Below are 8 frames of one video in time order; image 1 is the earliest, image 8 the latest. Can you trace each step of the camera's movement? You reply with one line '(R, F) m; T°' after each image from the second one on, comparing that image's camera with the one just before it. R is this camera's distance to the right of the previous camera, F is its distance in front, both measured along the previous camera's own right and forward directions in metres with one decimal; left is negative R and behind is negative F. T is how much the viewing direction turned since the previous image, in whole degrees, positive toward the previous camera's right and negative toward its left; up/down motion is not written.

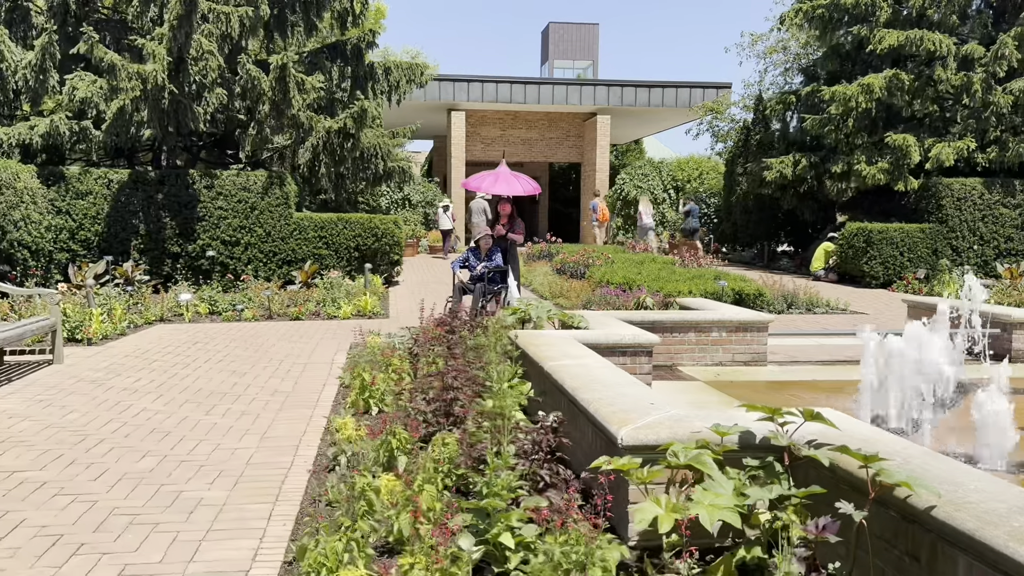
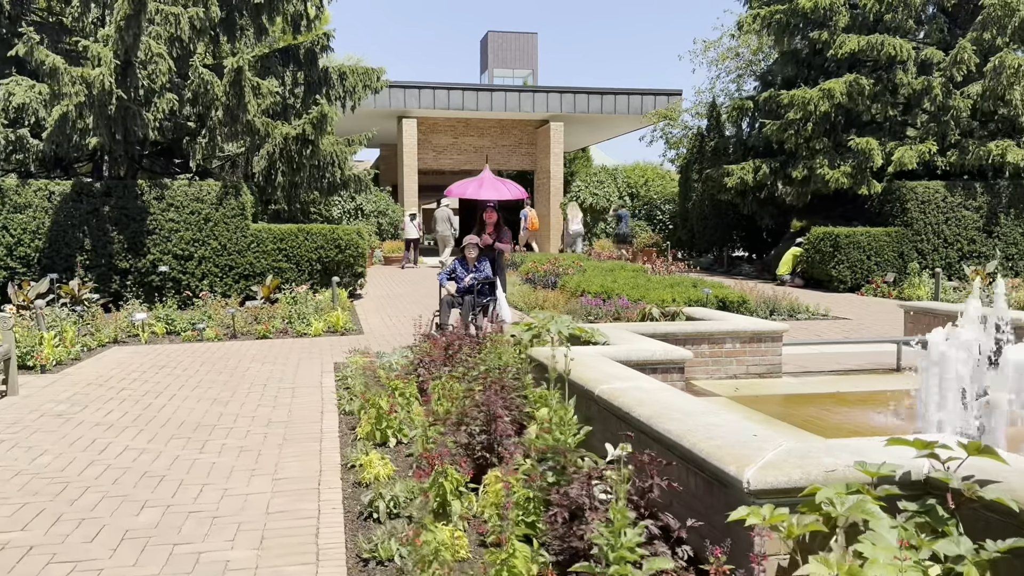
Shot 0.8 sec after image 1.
(-0.5, +0.5) m; +4°
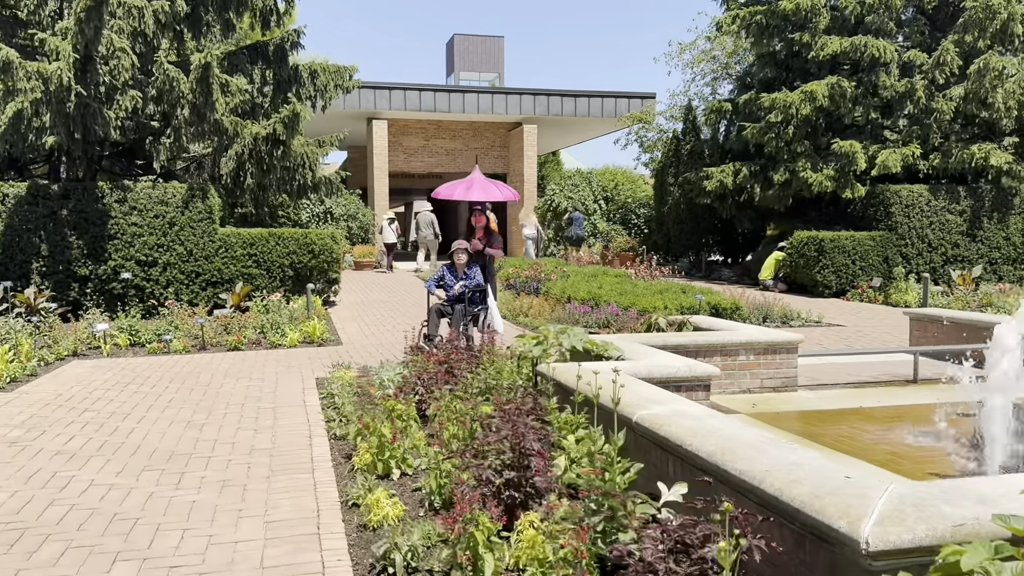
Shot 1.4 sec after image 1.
(-0.3, +0.5) m; +2°
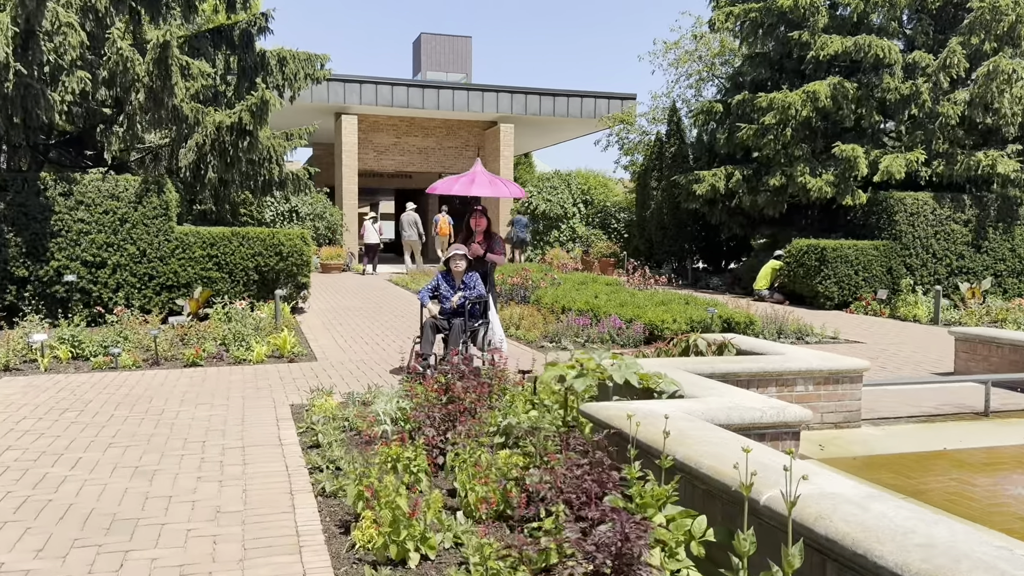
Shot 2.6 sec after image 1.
(-0.4, +1.1) m; +3°
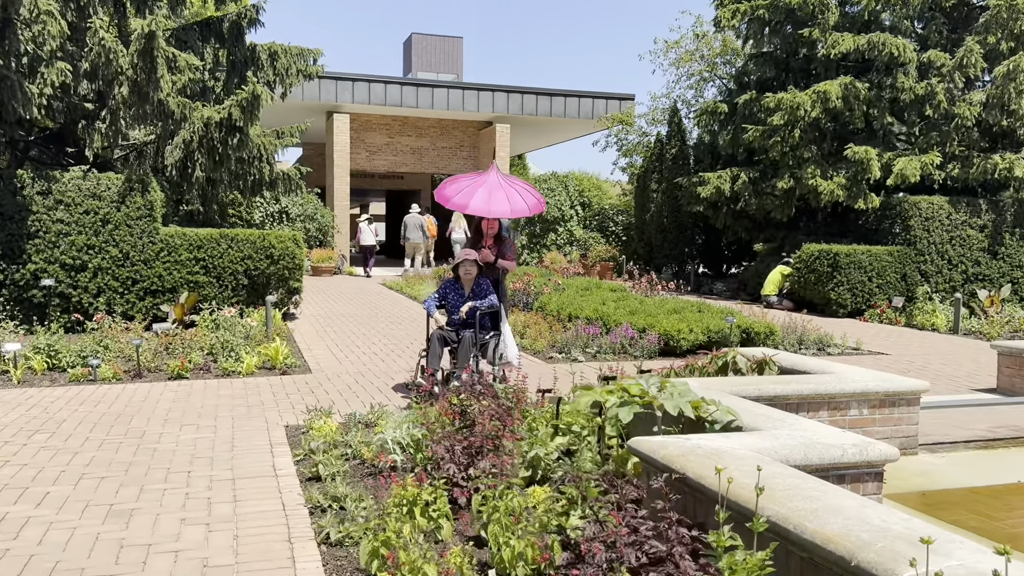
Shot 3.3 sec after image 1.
(-0.2, +0.6) m; +1°
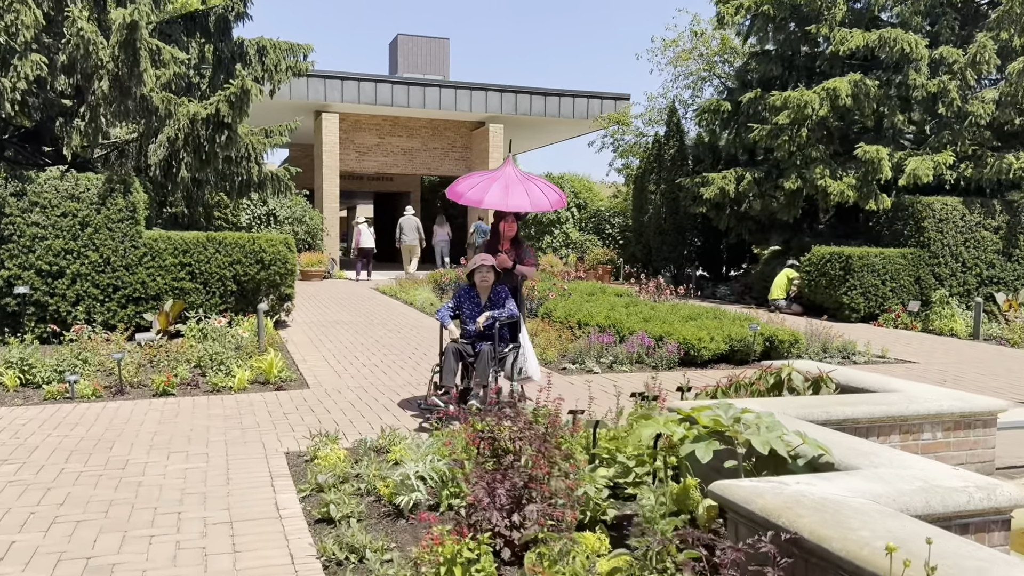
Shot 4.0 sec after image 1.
(-0.2, +0.6) m; +1°
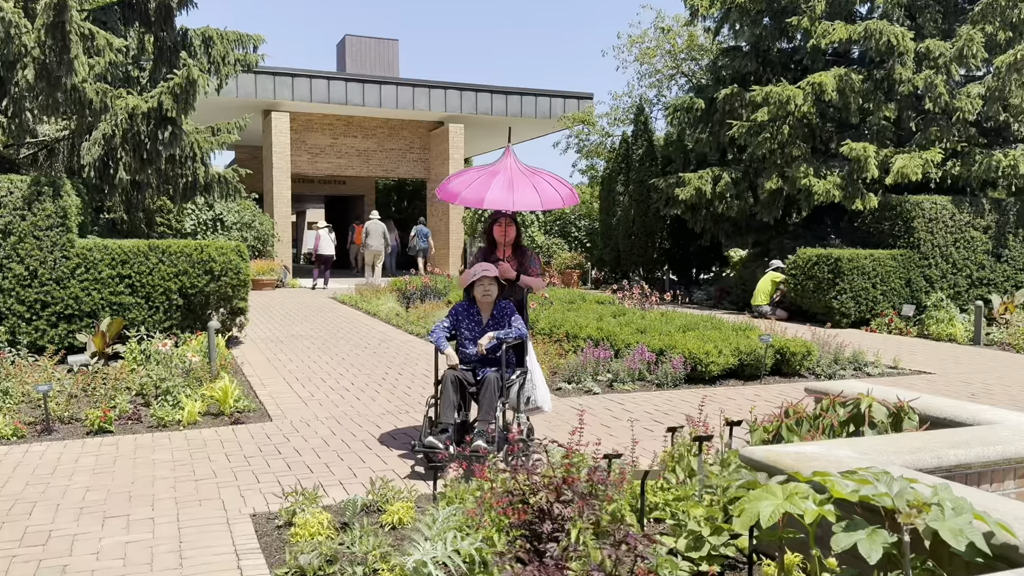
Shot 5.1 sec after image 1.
(-0.3, +1.0) m; +3°
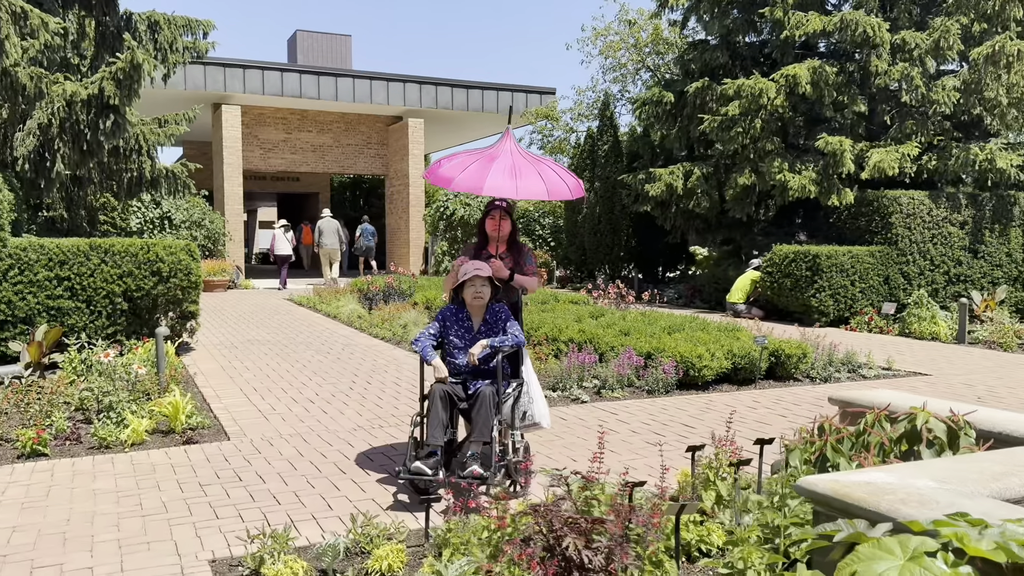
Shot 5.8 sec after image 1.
(-0.2, +0.6) m; +3°
